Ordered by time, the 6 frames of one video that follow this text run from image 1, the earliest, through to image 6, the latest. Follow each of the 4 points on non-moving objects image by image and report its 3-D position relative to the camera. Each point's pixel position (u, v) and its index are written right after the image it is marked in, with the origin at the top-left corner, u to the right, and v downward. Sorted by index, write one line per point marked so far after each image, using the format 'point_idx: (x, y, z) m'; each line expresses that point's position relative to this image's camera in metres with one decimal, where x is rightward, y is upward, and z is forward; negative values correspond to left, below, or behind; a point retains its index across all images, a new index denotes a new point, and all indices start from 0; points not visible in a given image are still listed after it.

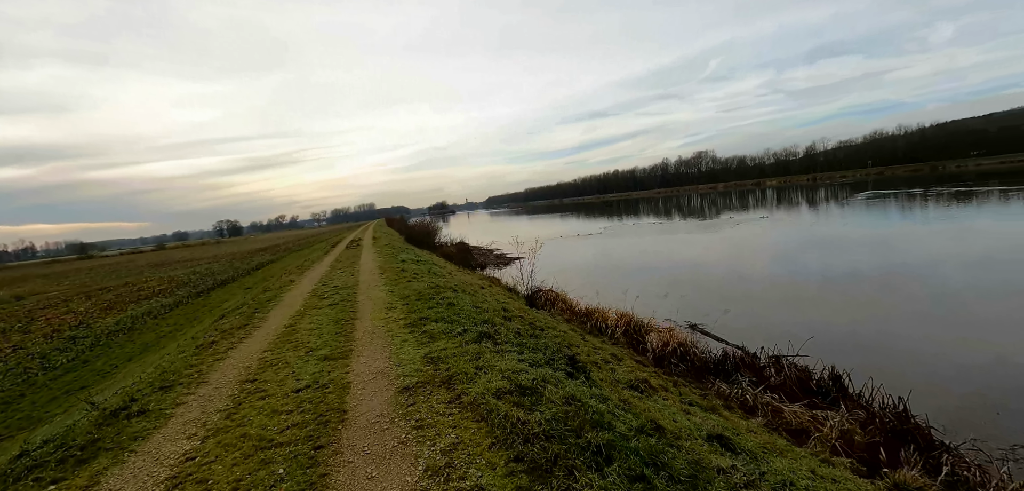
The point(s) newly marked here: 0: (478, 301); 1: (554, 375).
0: (-1.1, -1.7, +12.6) m
1: (+0.6, -2.0, +6.3) m
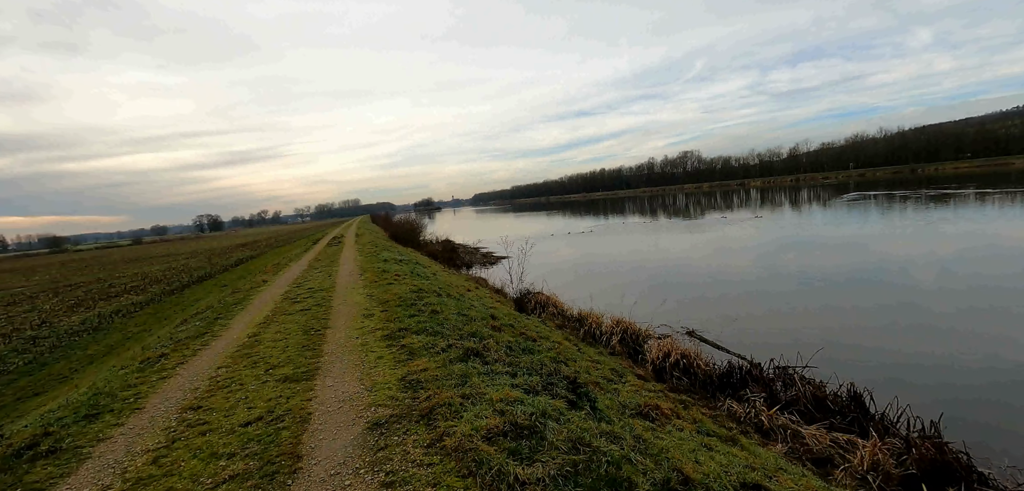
0: (-1.3, -1.7, +11.6) m
1: (+0.5, -2.1, +5.4) m
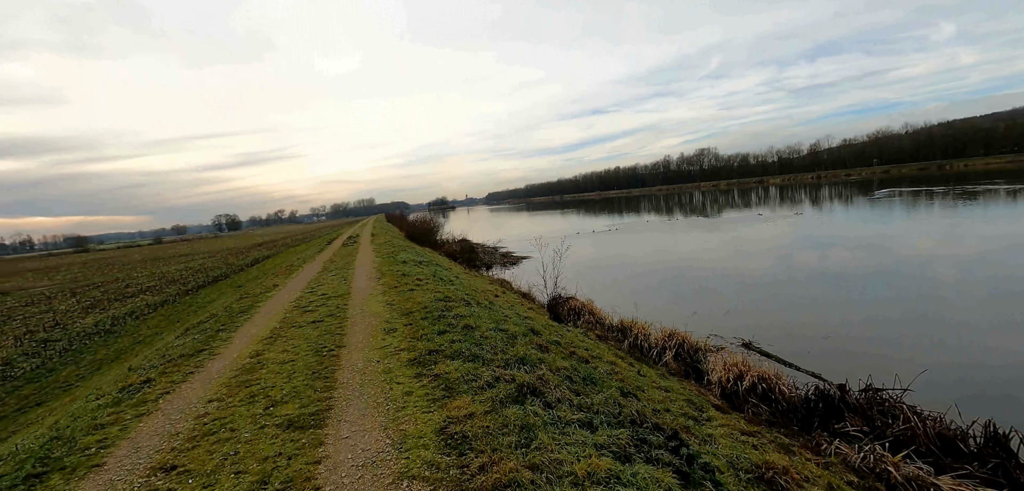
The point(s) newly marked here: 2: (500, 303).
0: (-0.3, -1.7, +10.0) m
1: (+1.4, -2.1, +3.7) m
2: (-0.3, -1.8, +12.9) m
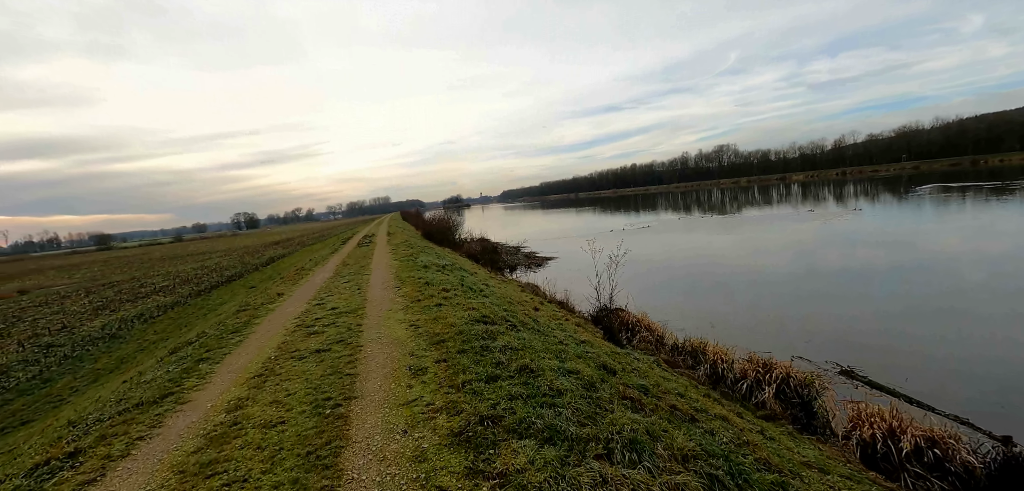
0: (+0.8, -1.9, +7.7) m
1: (+2.3, -2.3, +1.4) m
2: (+0.9, -1.9, +10.5) m
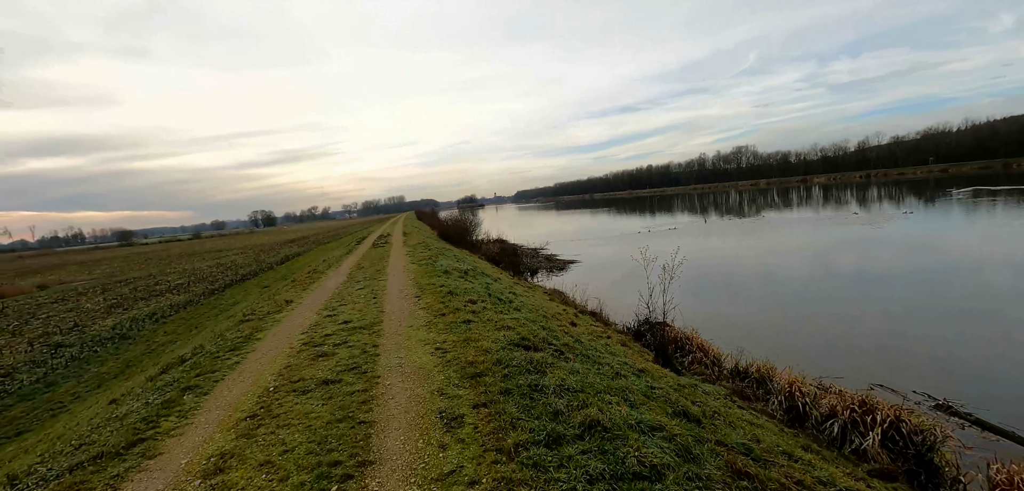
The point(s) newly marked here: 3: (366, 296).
0: (+1.6, -2.1, +6.2) m
1: (+2.9, -2.5, -0.2) m
2: (+1.7, -2.1, +9.0) m
3: (-4.3, -1.5, +12.0) m
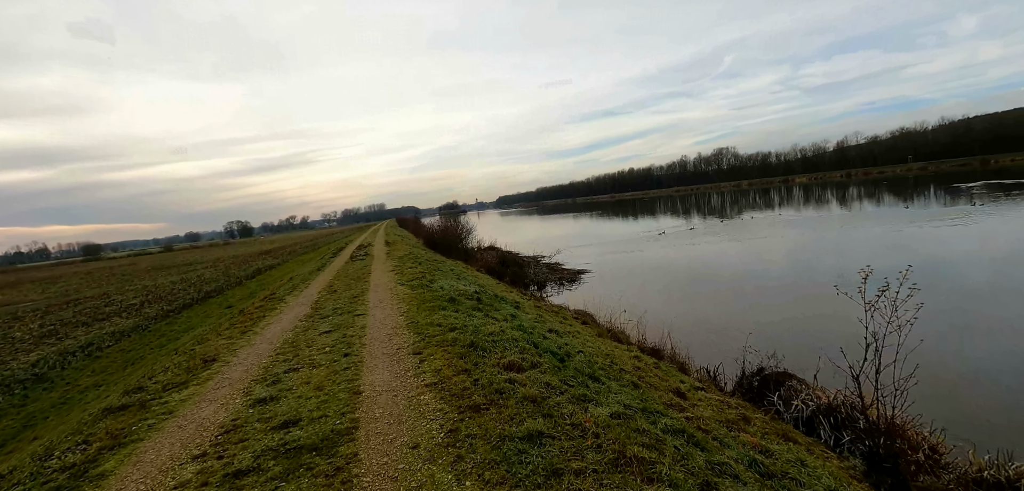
0: (+2.8, -2.3, +1.8) m
1: (+4.4, -2.6, -4.6) m
2: (+2.9, -2.4, +4.6) m
3: (-3.2, -1.9, +7.4) m
